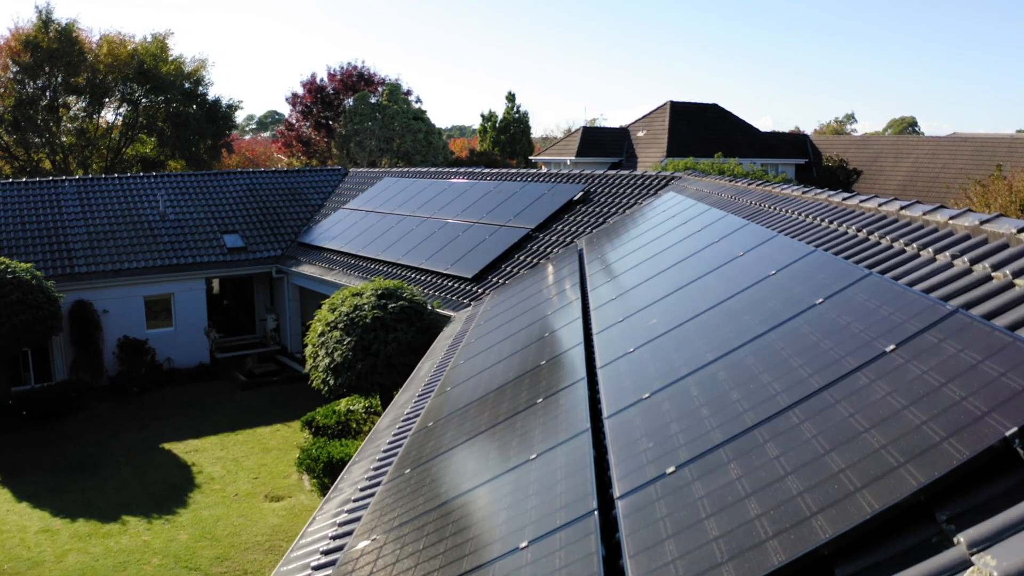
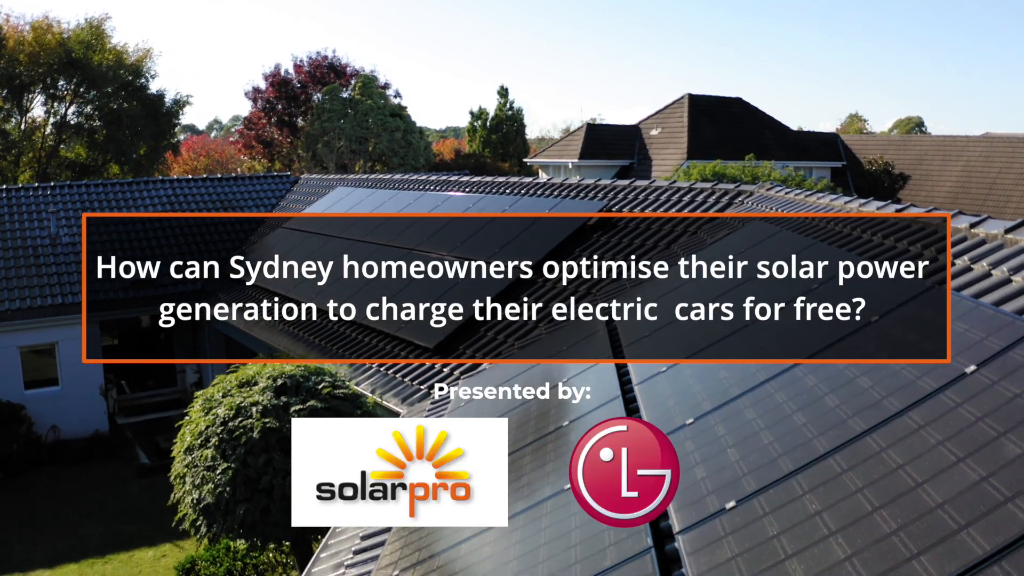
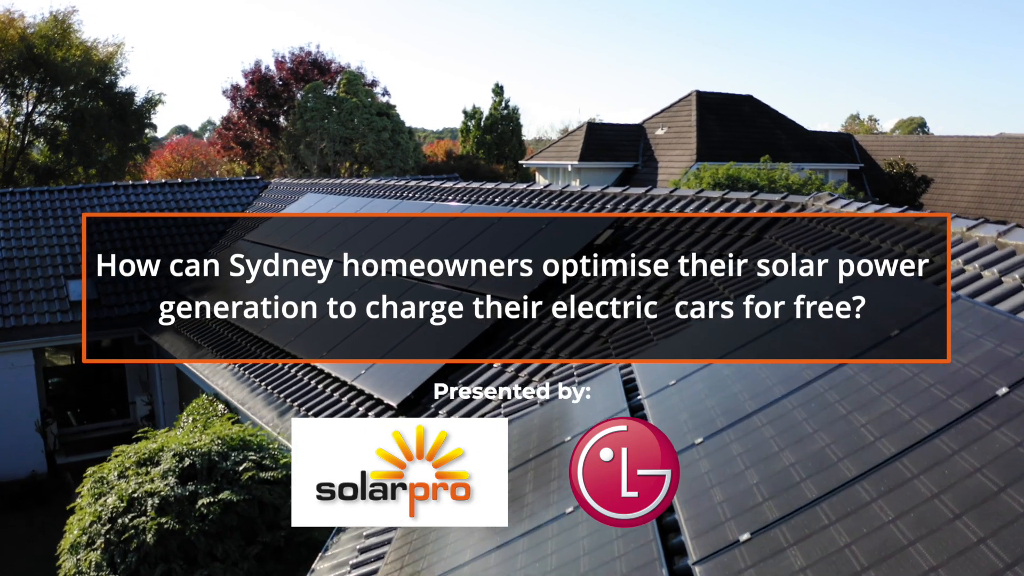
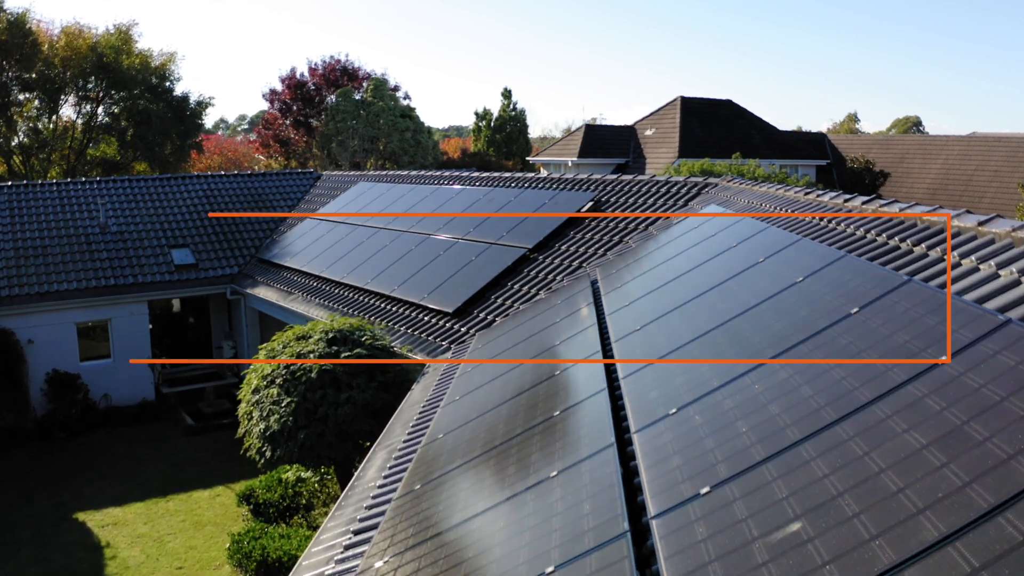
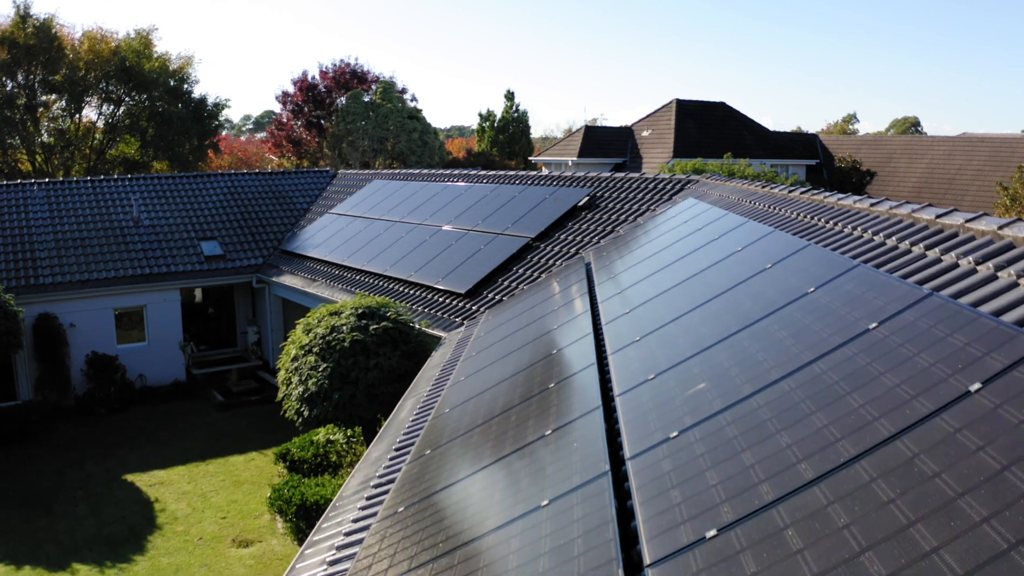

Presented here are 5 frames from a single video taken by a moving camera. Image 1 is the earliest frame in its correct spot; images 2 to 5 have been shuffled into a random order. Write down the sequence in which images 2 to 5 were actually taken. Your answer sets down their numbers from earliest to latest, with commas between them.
5, 4, 2, 3
